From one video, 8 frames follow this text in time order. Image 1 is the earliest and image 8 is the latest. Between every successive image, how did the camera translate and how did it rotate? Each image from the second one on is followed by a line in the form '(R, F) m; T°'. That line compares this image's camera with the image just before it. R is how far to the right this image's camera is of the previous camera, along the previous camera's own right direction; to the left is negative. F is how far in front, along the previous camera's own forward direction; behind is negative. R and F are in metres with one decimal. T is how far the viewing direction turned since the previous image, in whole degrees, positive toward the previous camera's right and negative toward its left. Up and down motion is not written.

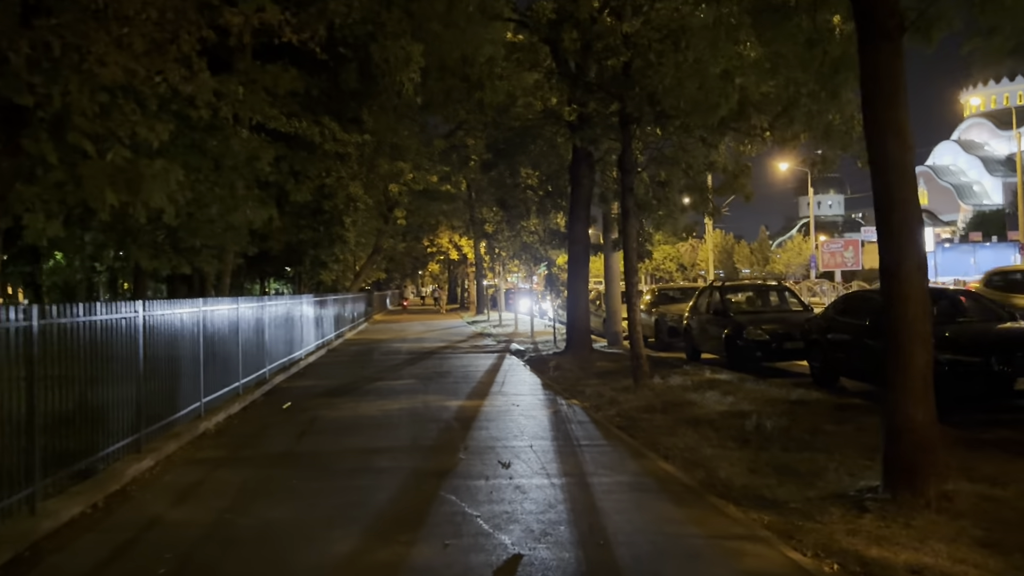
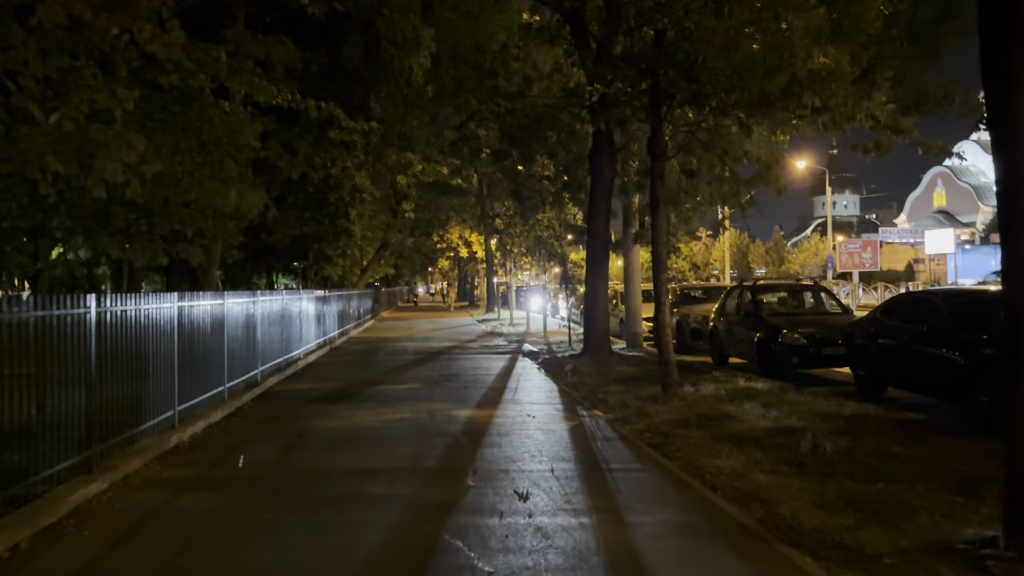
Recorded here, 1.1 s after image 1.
(-0.1, +1.5) m; -1°
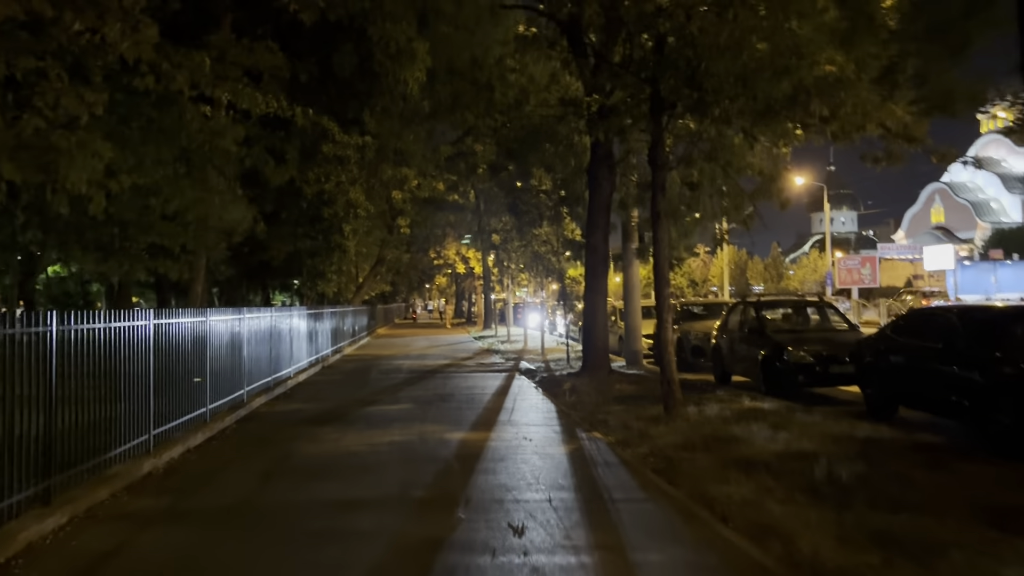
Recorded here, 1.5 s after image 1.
(0.0, +0.6) m; 0°
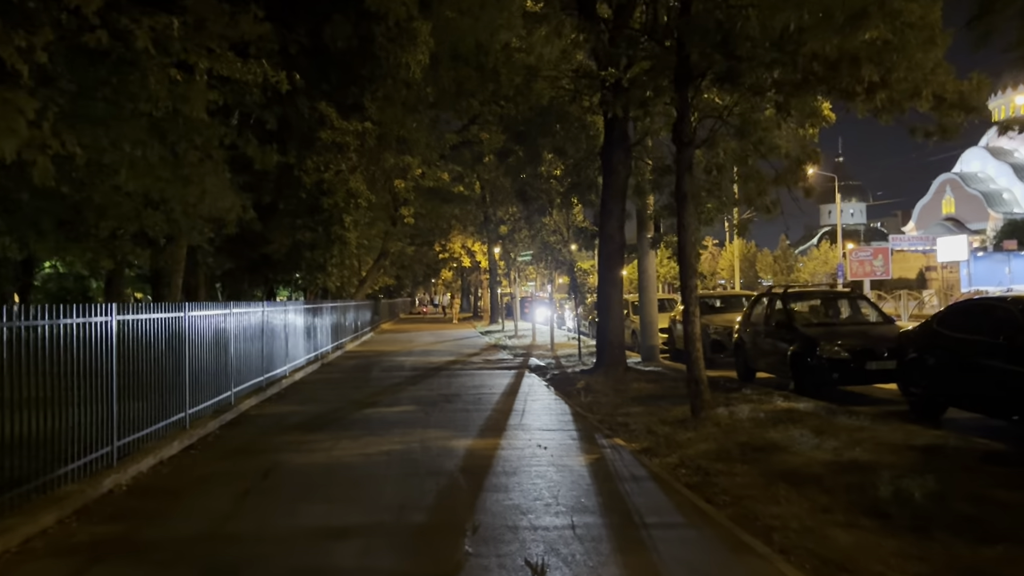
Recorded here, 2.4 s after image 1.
(-0.1, +1.2) m; 0°
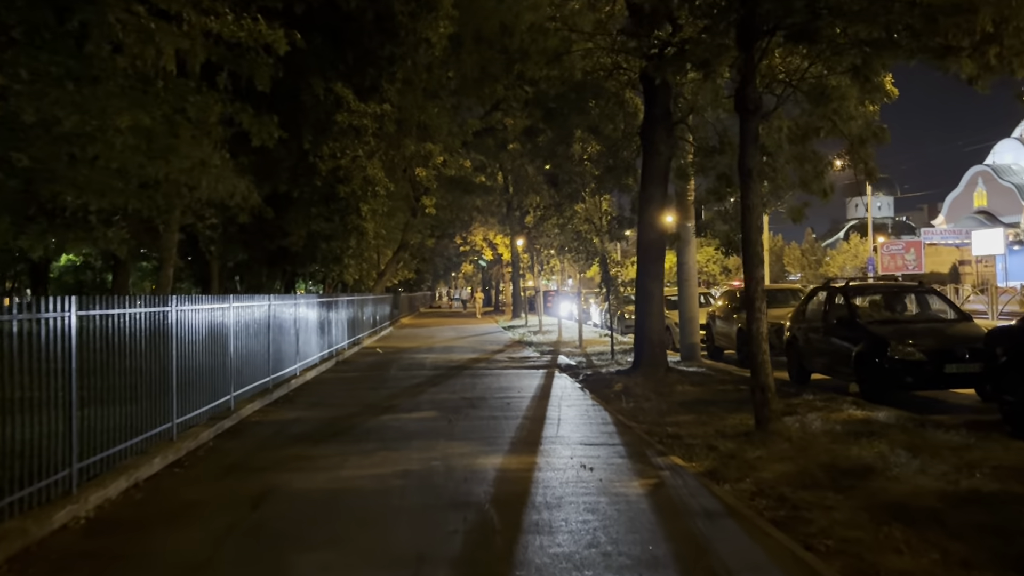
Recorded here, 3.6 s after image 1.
(-0.2, +1.6) m; -1°
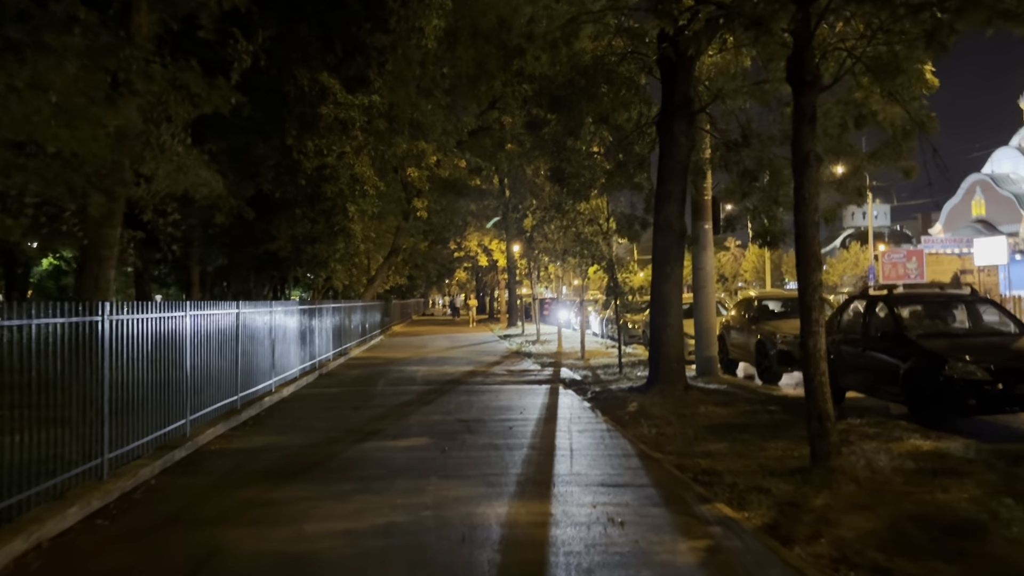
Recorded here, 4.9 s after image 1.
(-0.1, +1.8) m; 0°
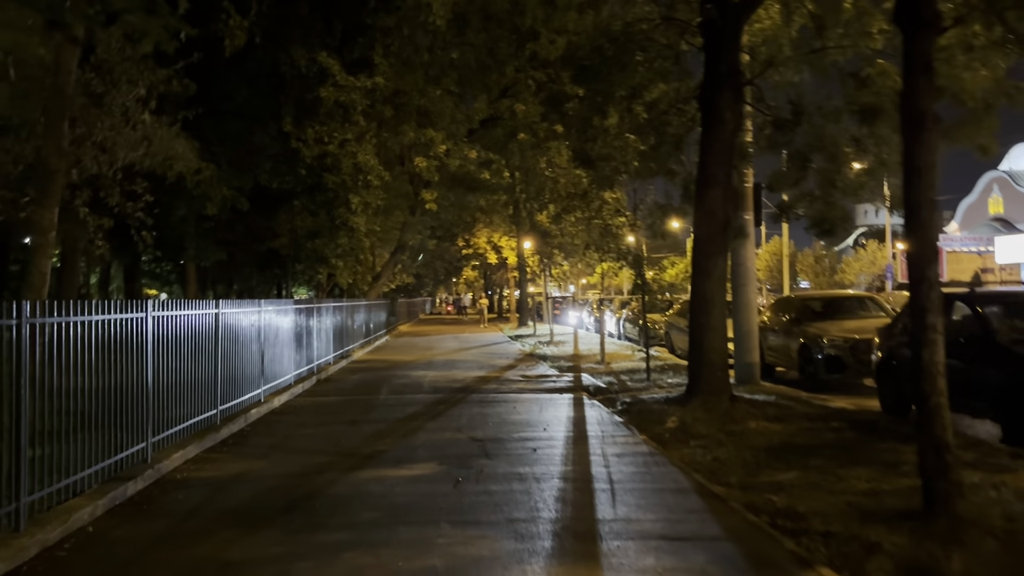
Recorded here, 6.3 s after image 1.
(-0.2, +1.8) m; 0°
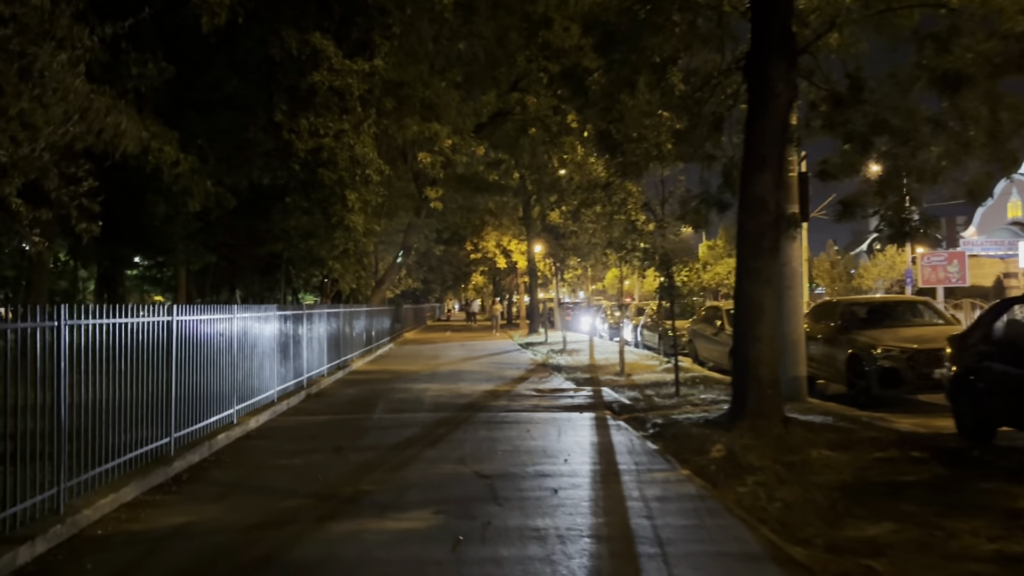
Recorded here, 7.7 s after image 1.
(-0.1, +2.0) m; -1°
